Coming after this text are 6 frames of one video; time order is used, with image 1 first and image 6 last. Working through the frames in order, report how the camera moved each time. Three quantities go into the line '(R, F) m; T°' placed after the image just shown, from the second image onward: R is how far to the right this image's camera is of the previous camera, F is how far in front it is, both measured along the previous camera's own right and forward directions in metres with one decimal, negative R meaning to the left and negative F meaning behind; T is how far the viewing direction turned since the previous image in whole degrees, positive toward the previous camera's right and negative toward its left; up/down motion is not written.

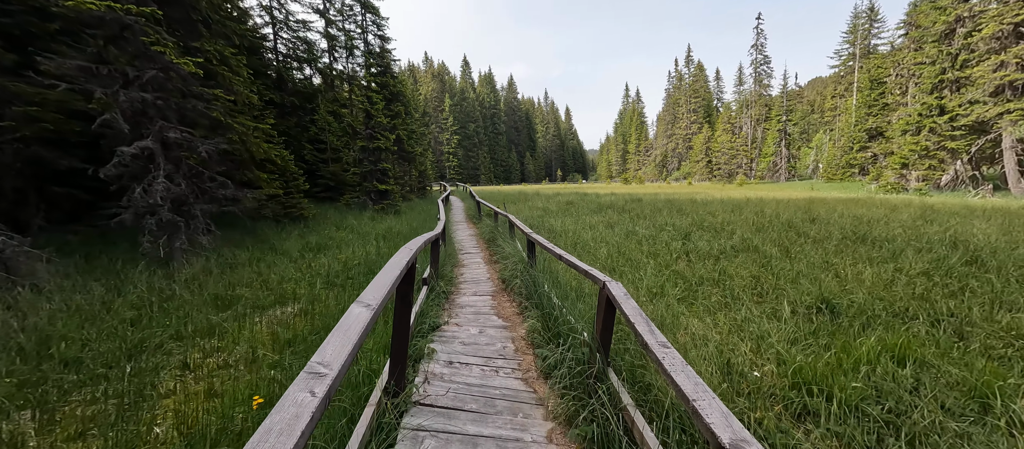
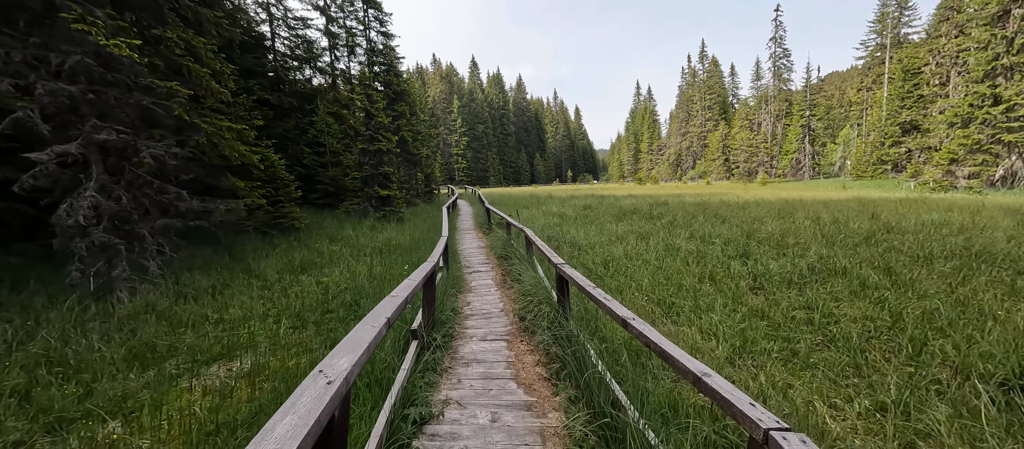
(-0.1, +1.2) m; -2°
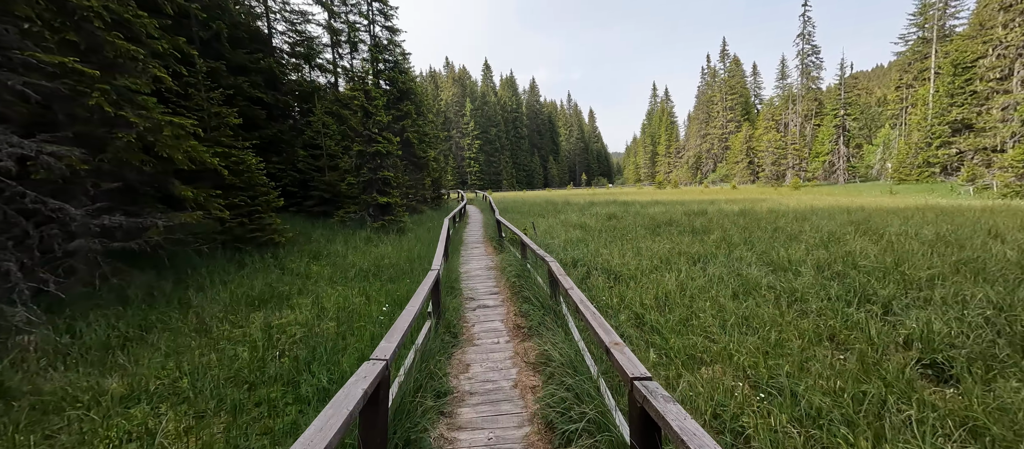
(-0.1, +1.5) m; -2°
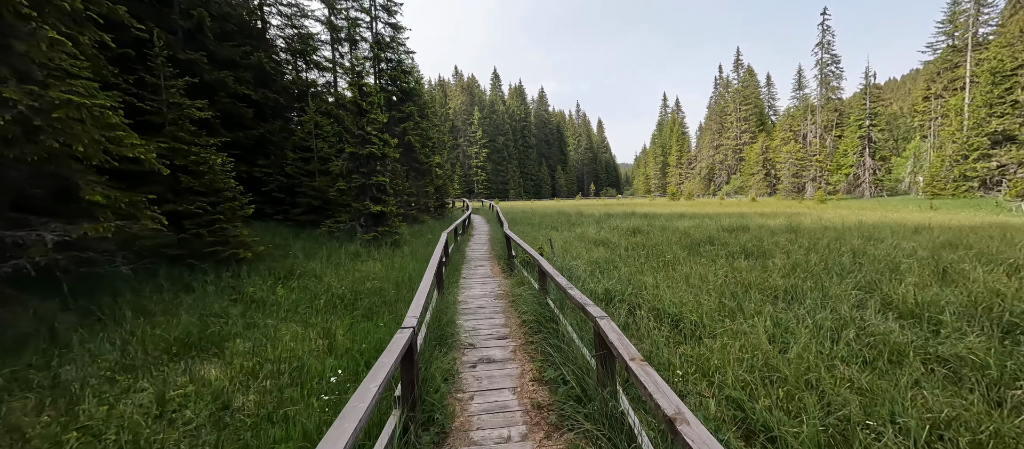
(-0.1, +1.4) m; -1°
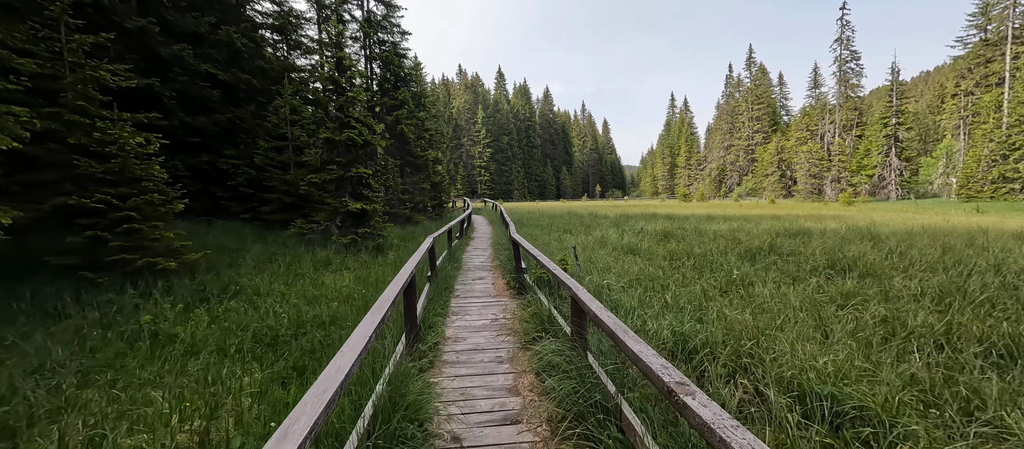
(-0.1, +1.7) m; -1°
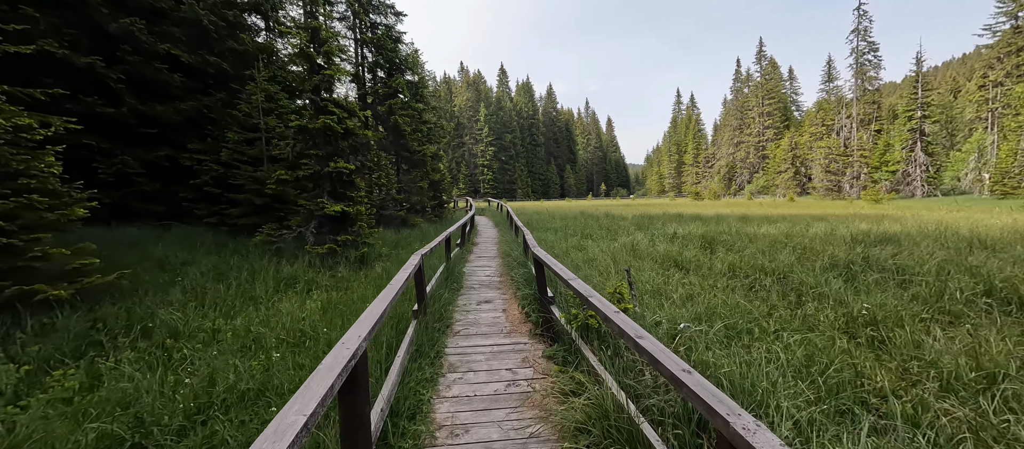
(-0.2, +1.5) m; 0°
